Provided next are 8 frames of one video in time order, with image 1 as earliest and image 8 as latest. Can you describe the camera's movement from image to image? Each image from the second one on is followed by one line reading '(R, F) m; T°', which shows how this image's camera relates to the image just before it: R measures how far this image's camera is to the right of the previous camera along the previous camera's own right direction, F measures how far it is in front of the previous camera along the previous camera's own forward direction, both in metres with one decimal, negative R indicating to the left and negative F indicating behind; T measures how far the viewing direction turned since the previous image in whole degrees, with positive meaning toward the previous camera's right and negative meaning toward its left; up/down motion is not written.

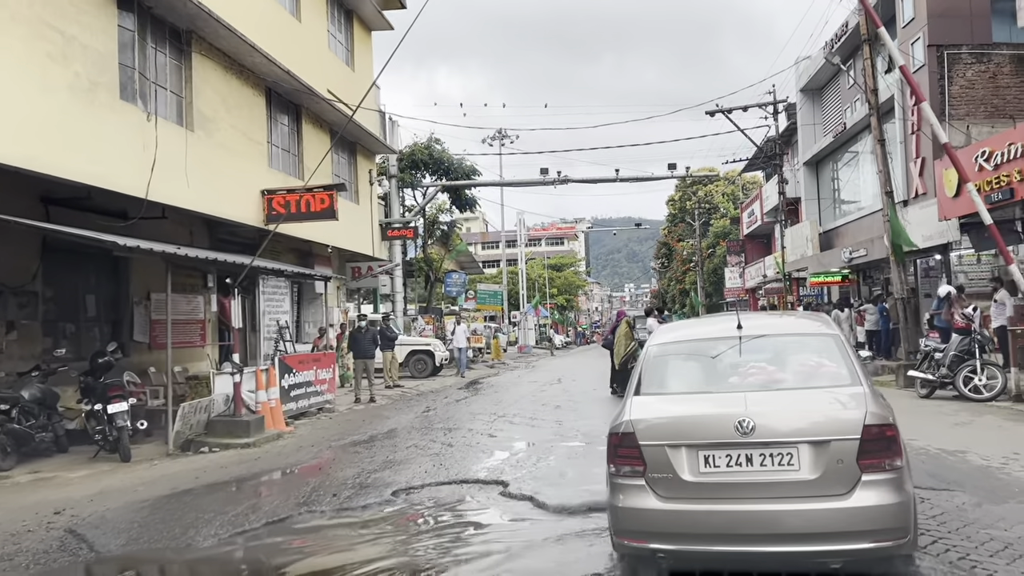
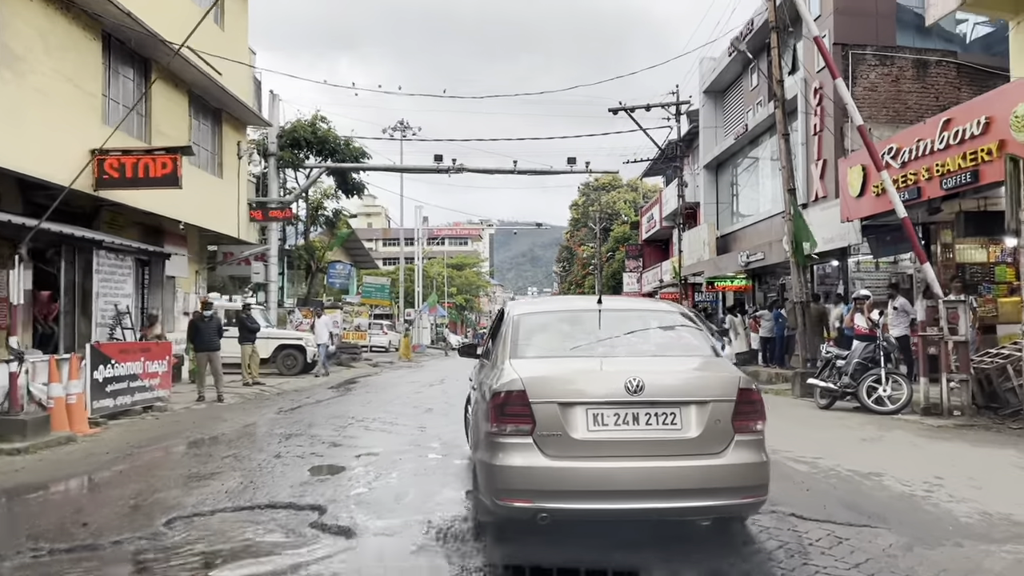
(+0.5, +1.6) m; +7°
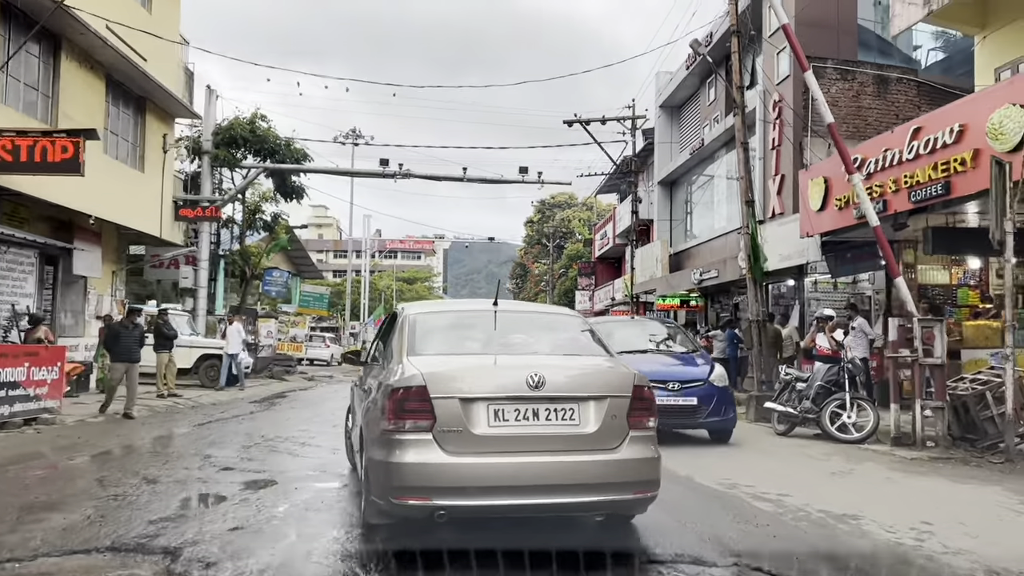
(+0.2, +1.1) m; +3°
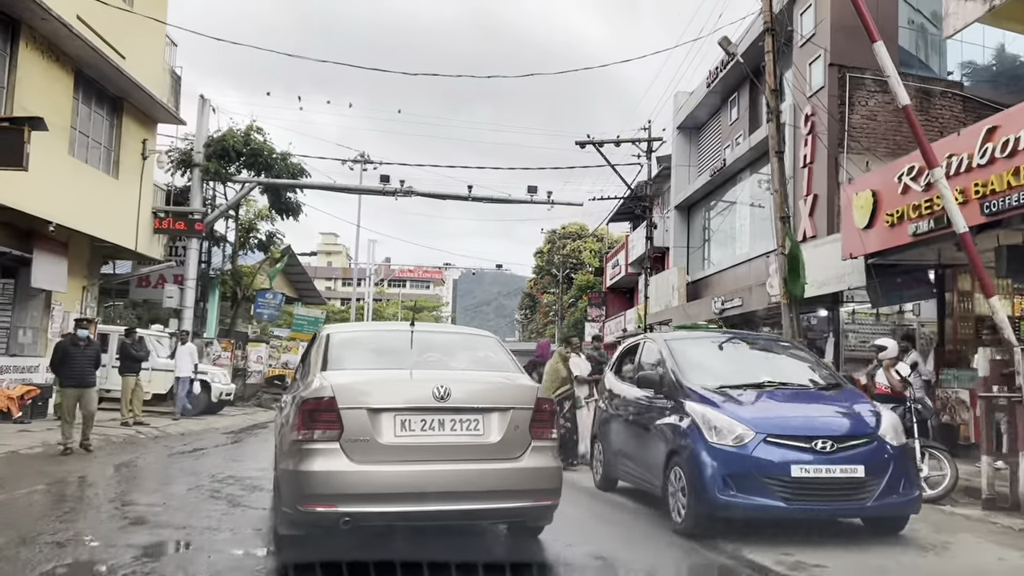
(+0.1, +1.6) m; -1°
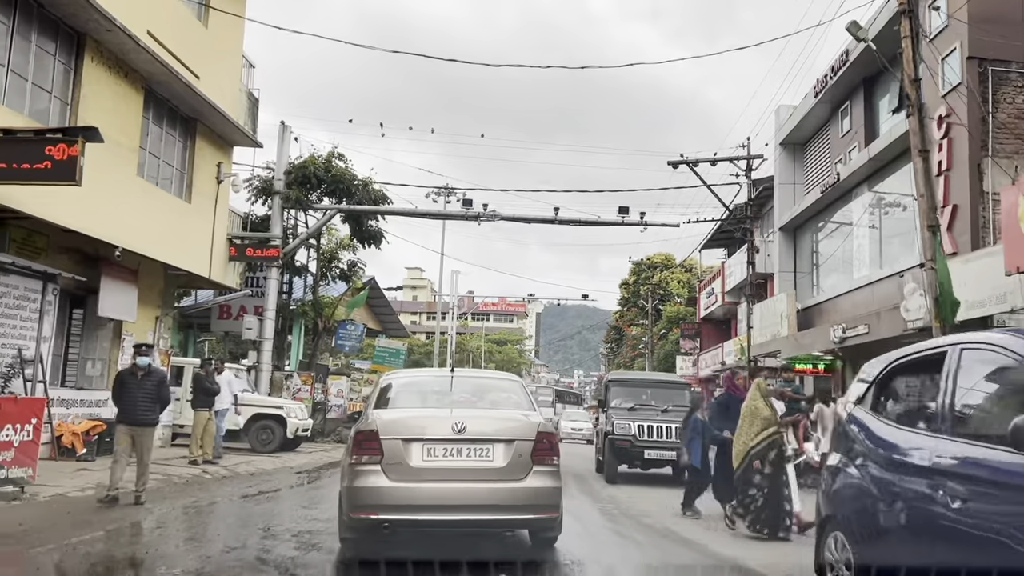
(-0.2, +1.4) m; -6°
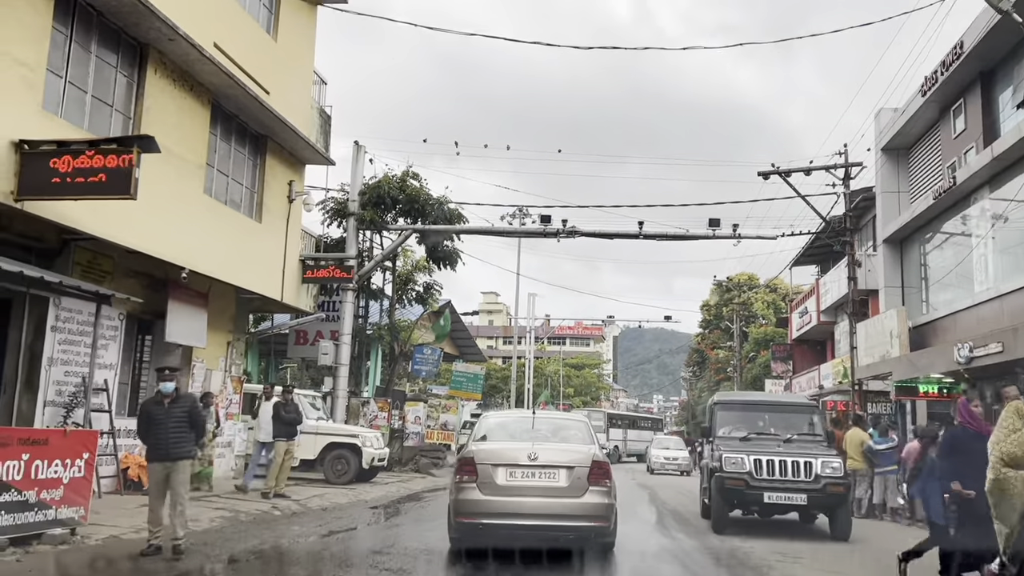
(-0.2, +1.1) m; -5°
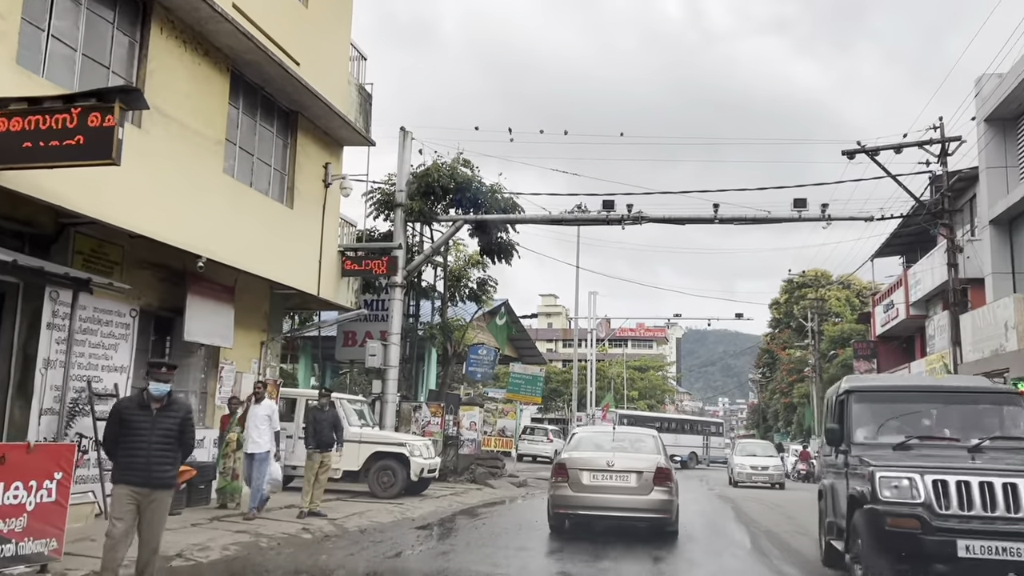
(0.0, +1.8) m; -4°
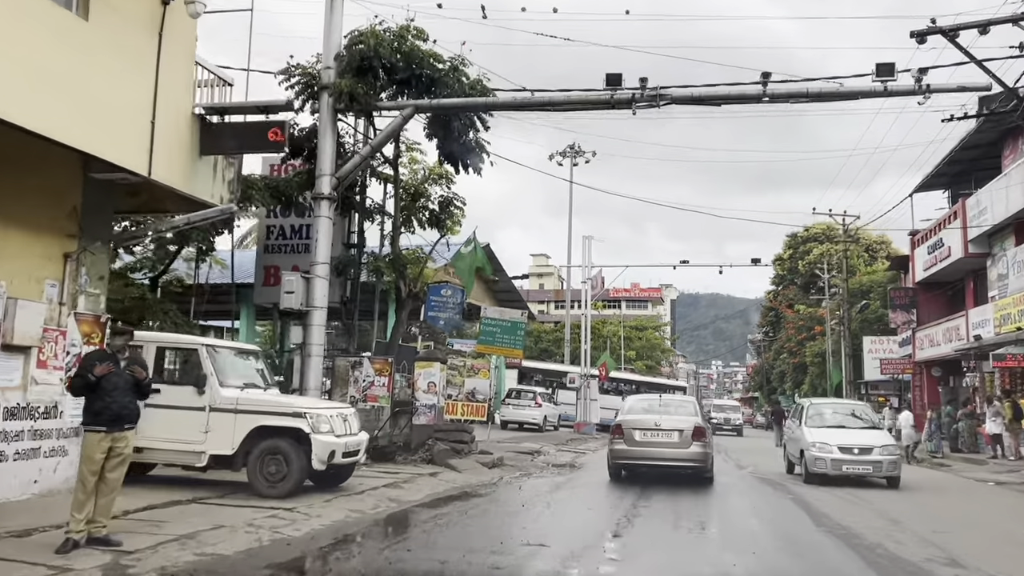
(+0.4, +5.2) m; +1°
